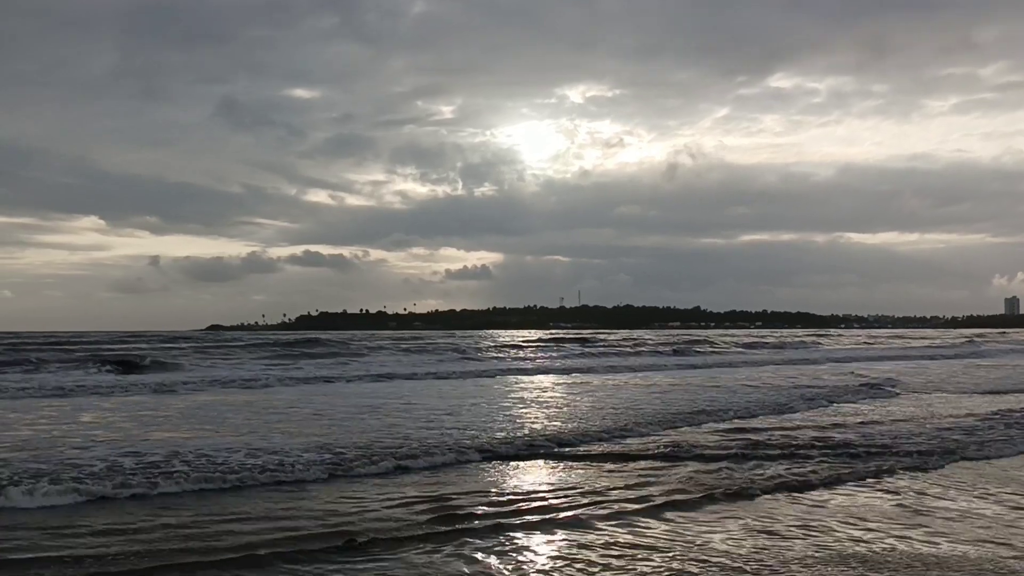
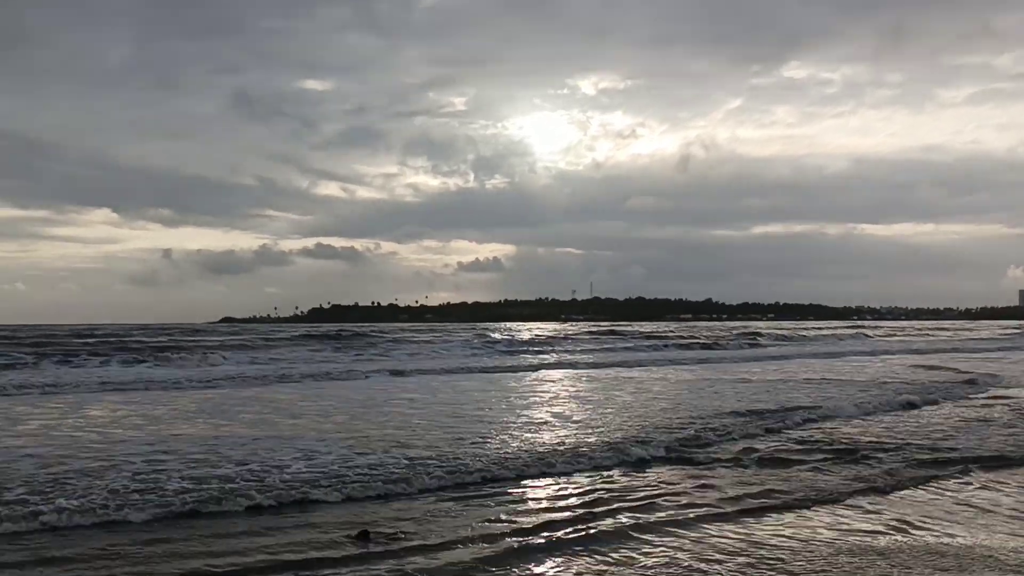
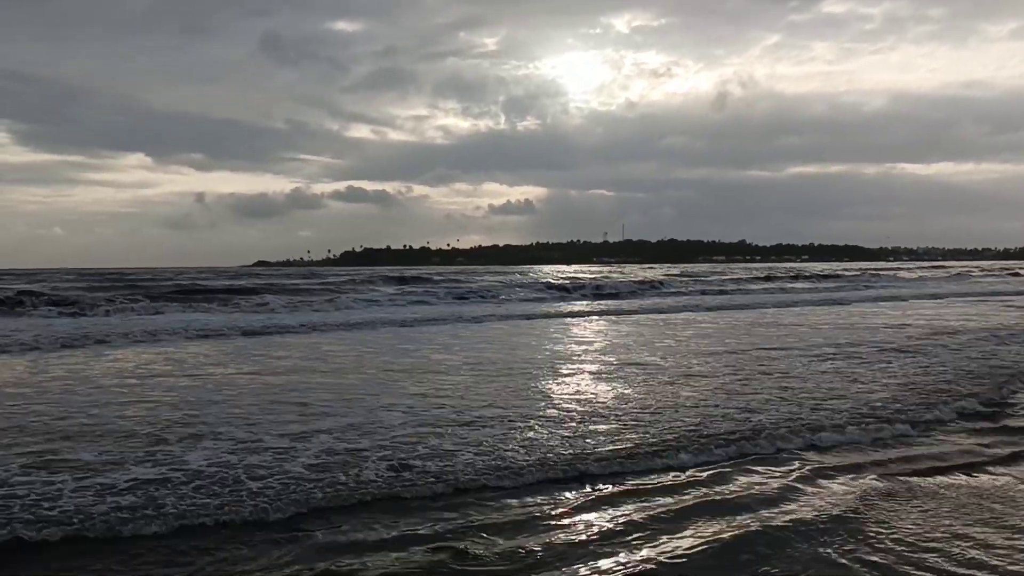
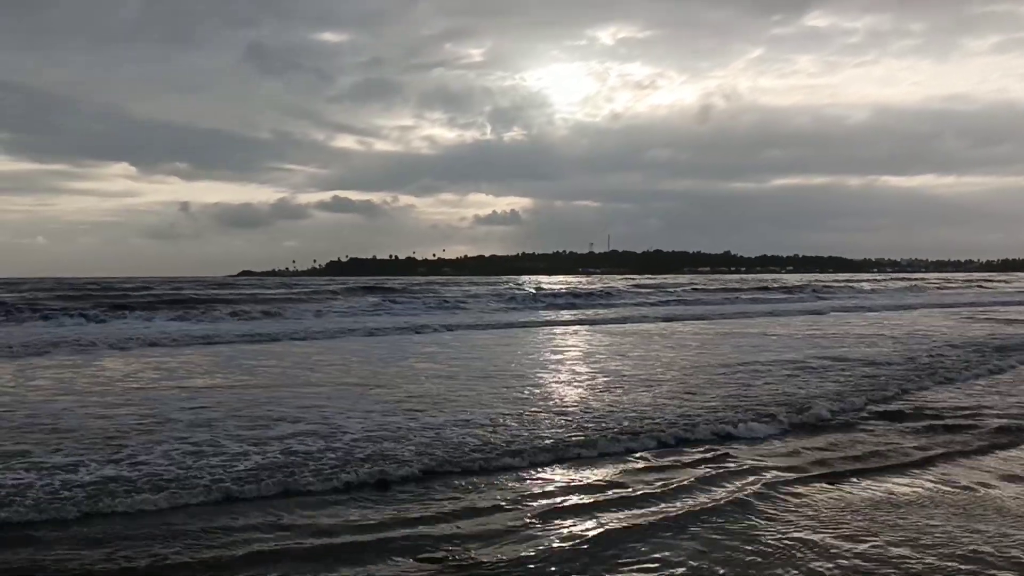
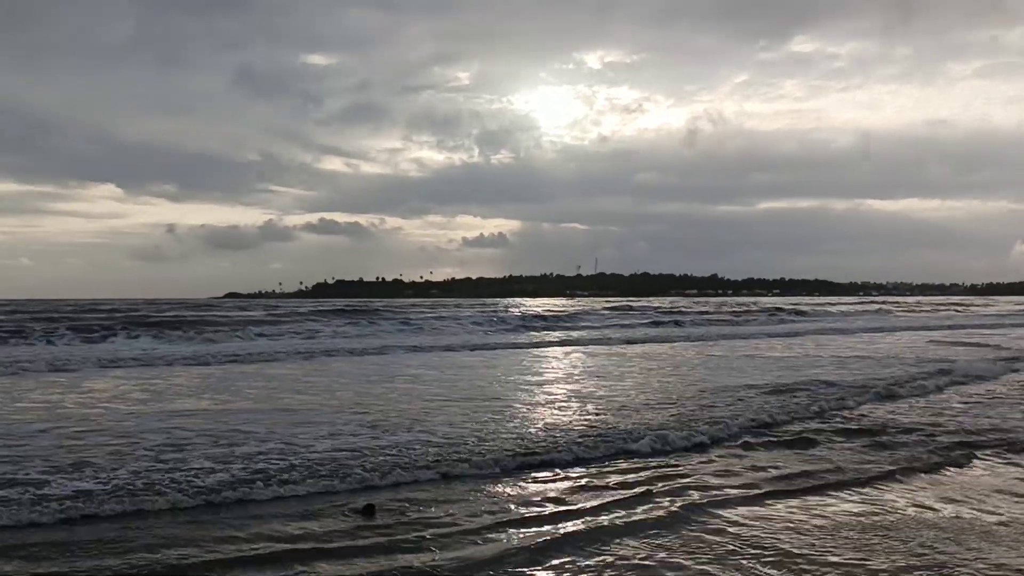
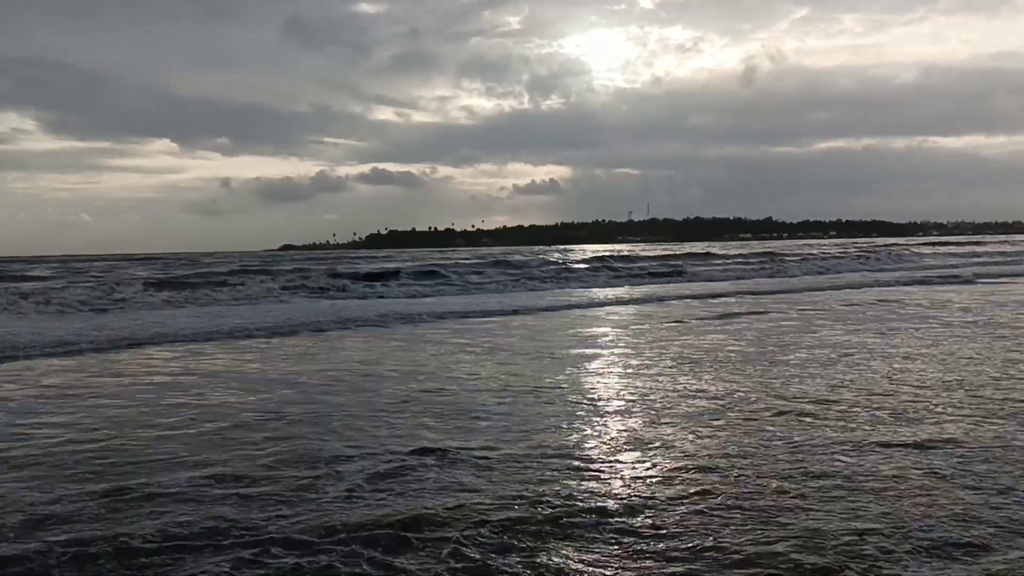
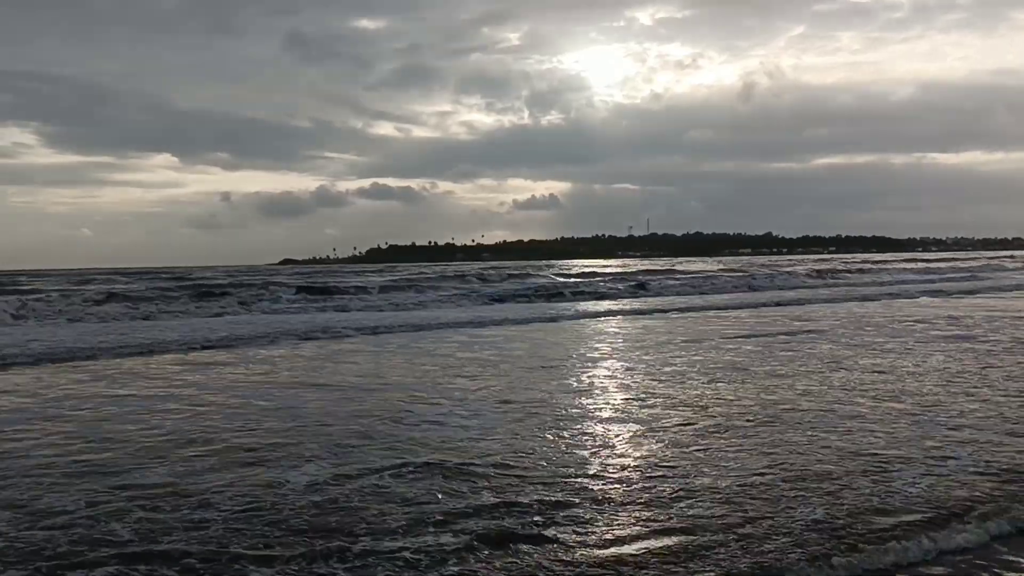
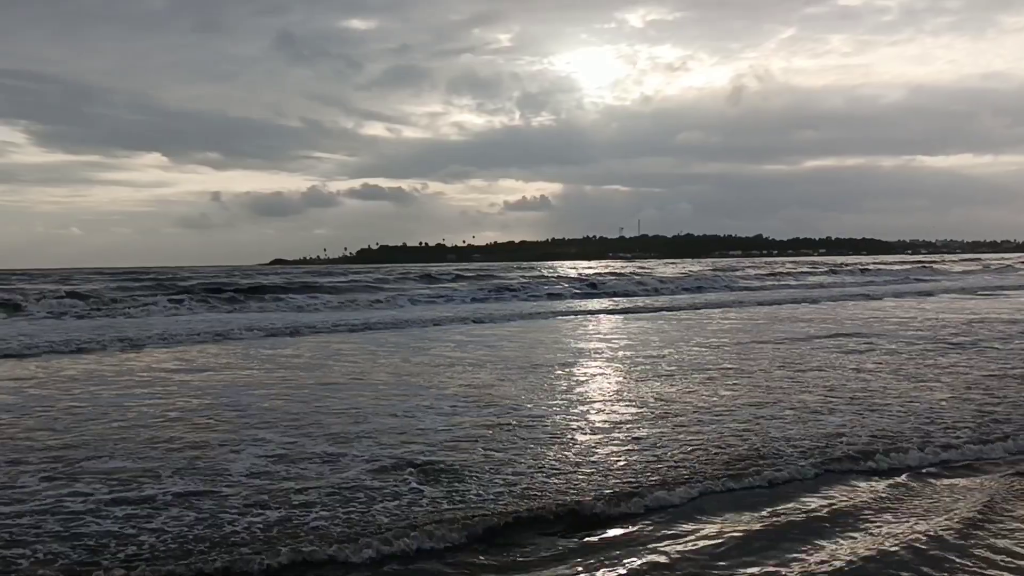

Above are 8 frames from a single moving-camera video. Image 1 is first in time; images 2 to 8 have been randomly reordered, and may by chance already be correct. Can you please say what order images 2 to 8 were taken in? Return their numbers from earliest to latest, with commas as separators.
2, 5, 4, 3, 8, 7, 6
